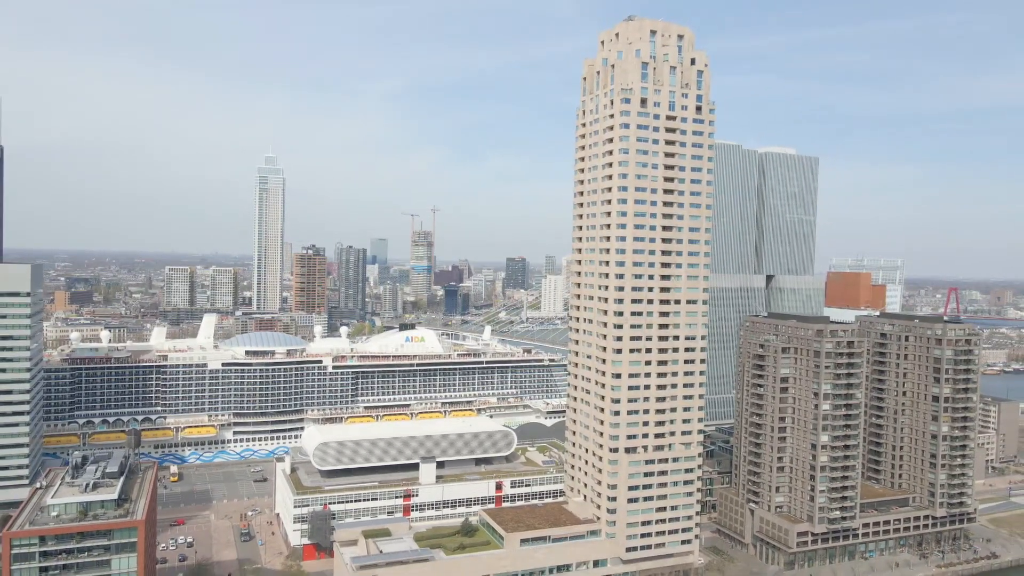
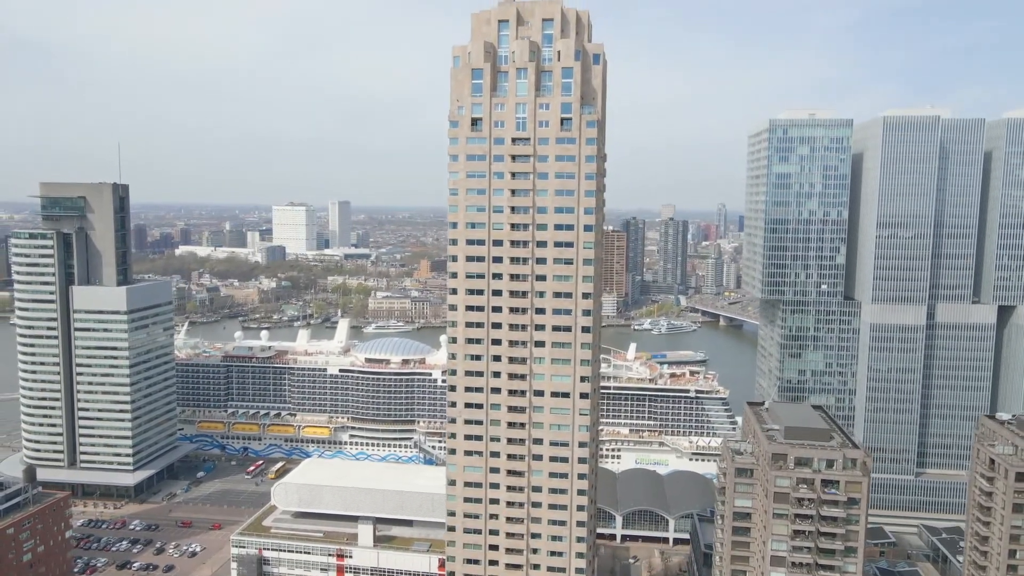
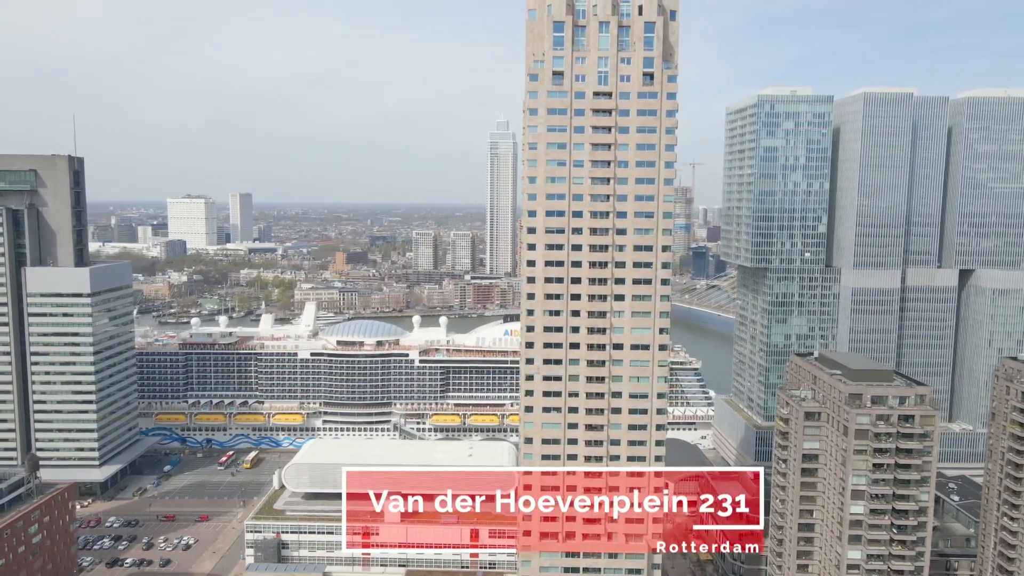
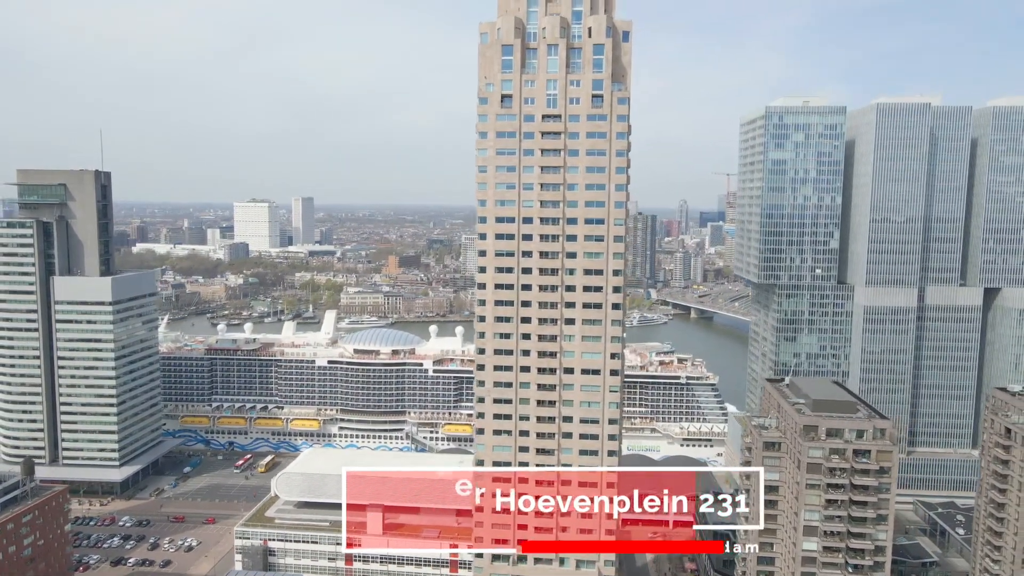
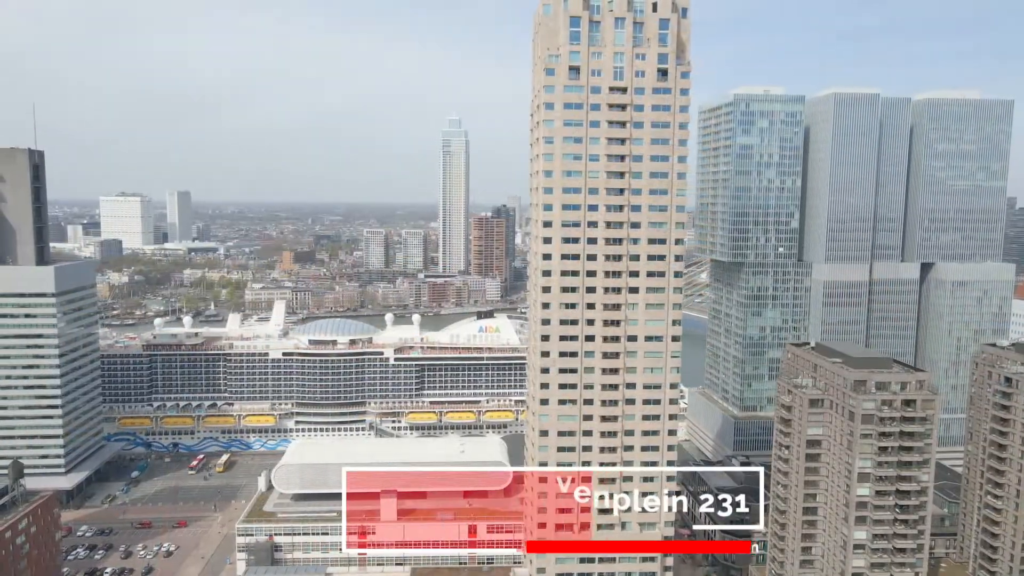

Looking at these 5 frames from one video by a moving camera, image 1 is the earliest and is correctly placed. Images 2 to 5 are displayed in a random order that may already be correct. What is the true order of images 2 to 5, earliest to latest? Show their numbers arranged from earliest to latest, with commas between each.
5, 3, 4, 2
